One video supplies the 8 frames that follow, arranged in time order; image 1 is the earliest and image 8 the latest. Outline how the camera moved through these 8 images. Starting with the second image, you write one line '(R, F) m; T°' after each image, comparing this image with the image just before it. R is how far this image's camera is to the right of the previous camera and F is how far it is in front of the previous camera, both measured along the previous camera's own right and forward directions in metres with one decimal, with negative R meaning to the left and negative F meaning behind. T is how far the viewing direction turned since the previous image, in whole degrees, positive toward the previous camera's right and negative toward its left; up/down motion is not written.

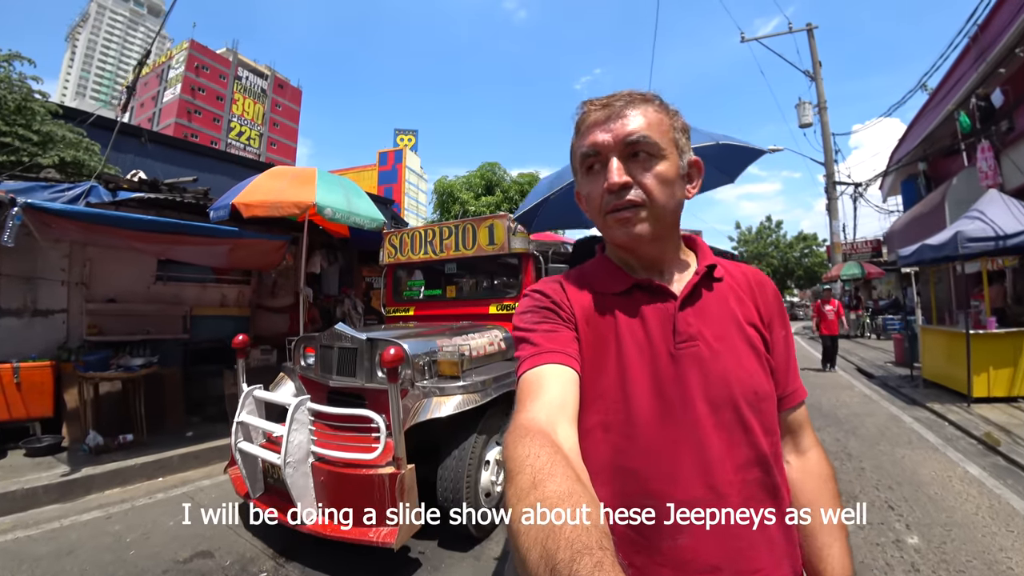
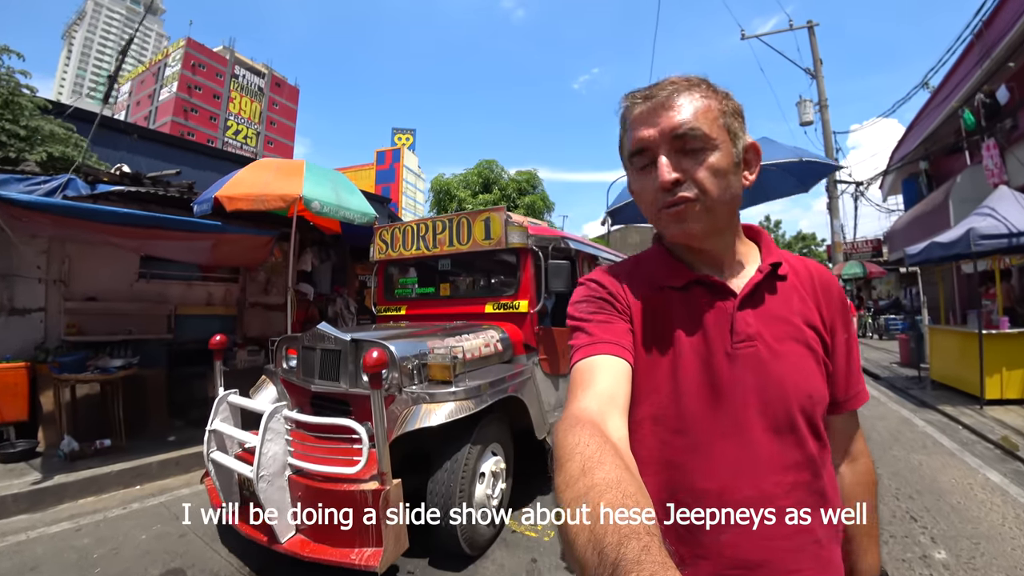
(0.0, +0.5) m; 0°
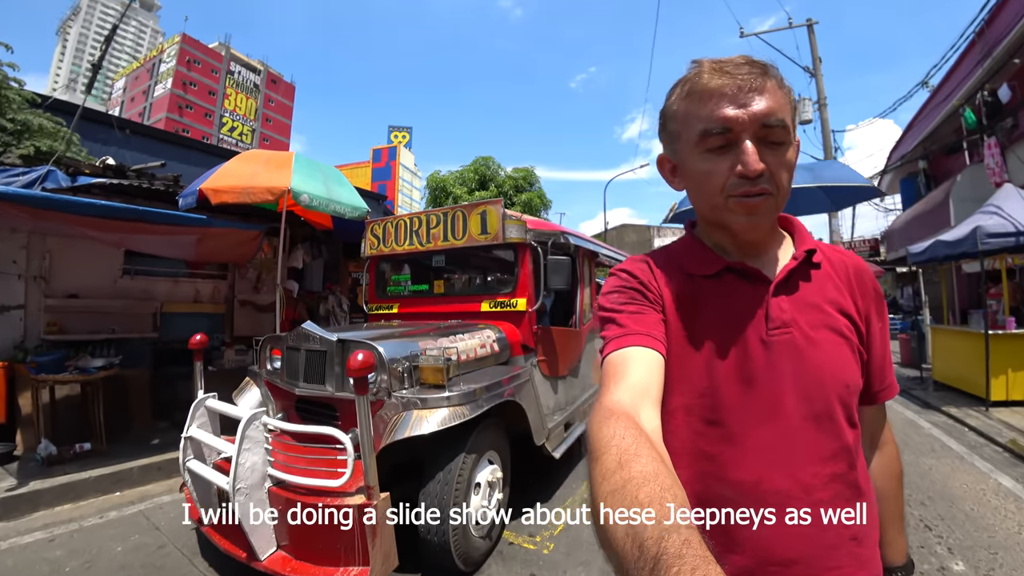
(0.0, +0.4) m; 0°
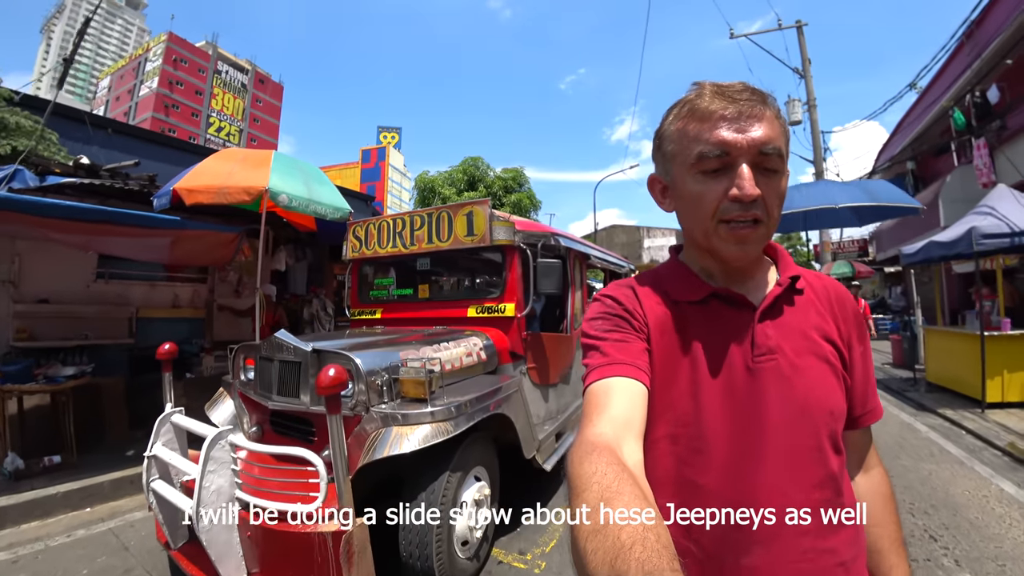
(0.0, +0.3) m; +1°
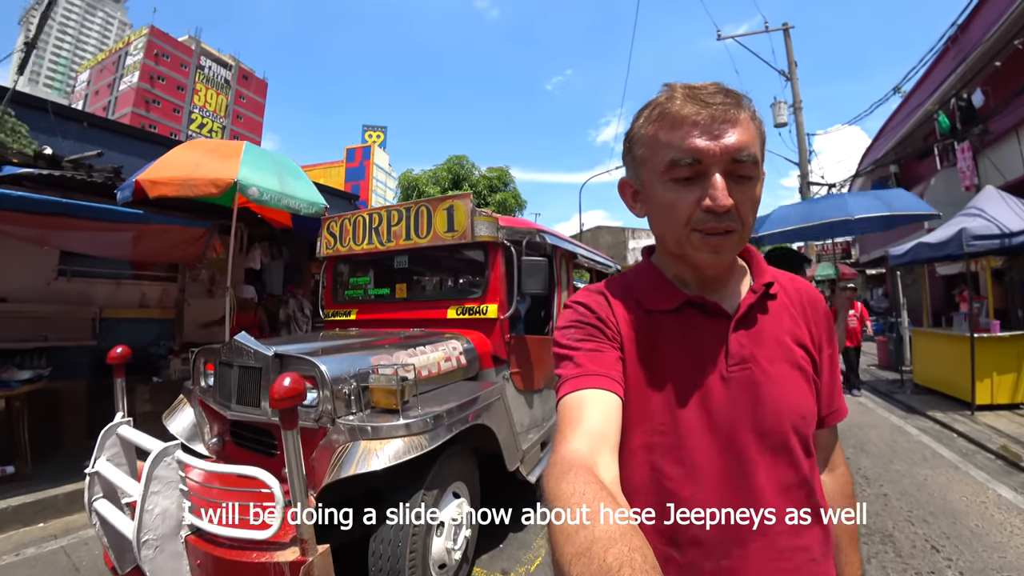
(0.0, +0.4) m; +1°
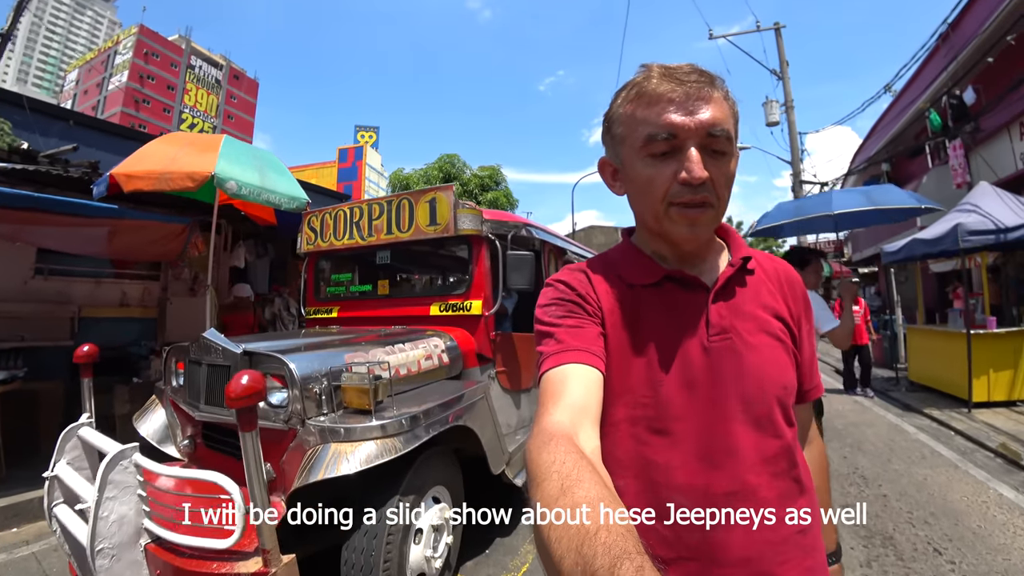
(0.0, +0.2) m; 0°
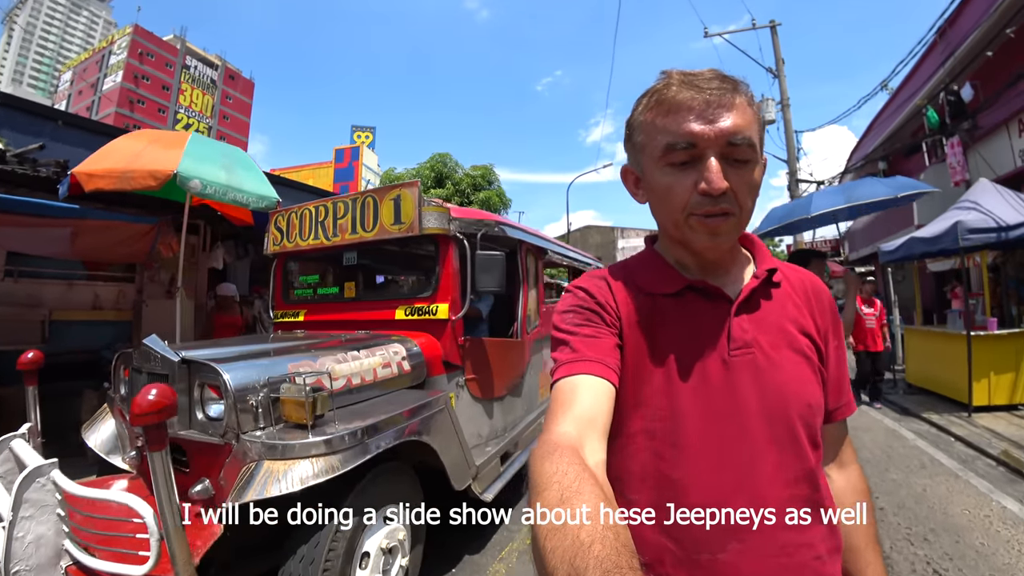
(+0.2, +0.3) m; 0°
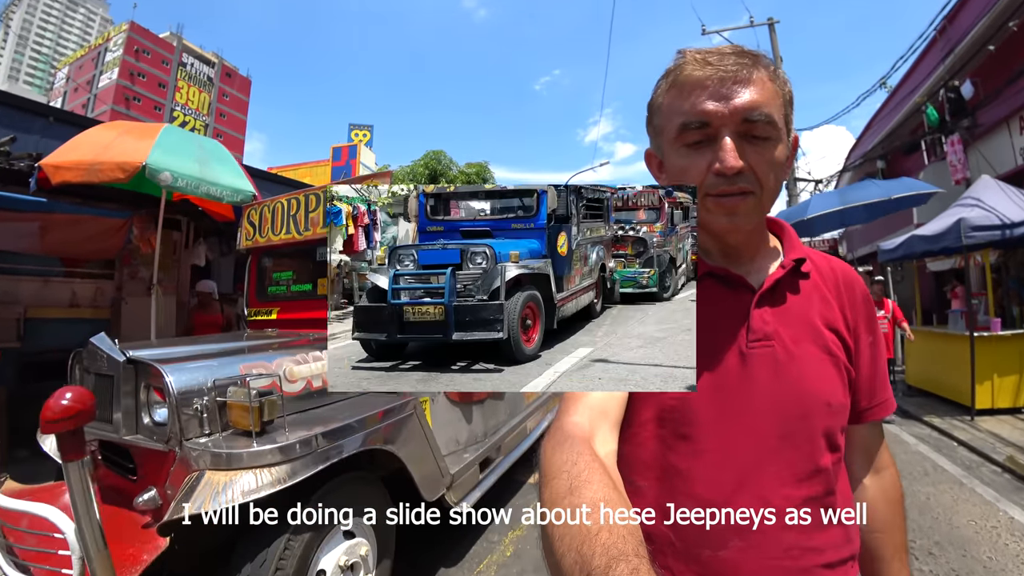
(+0.1, +0.3) m; 0°
